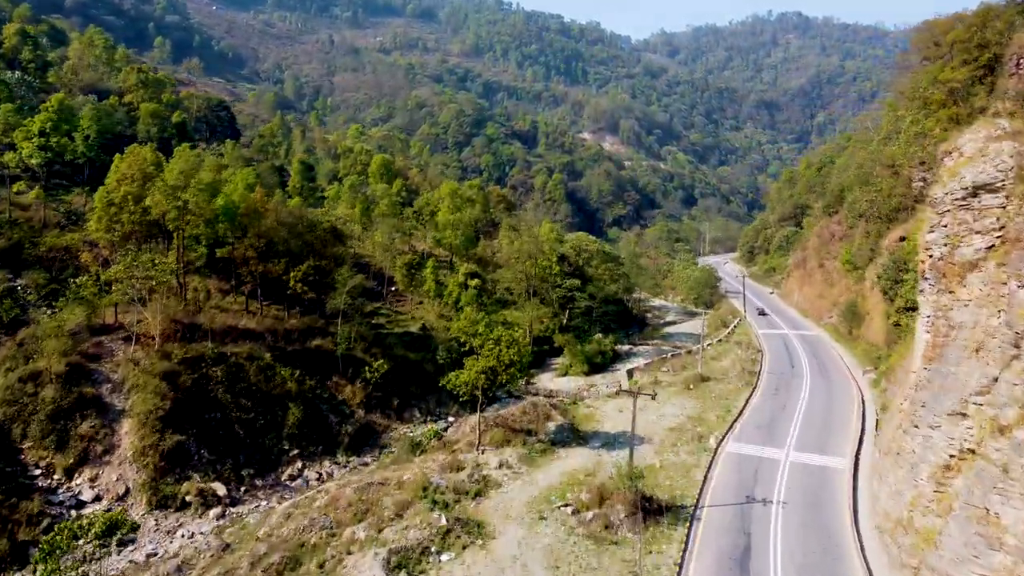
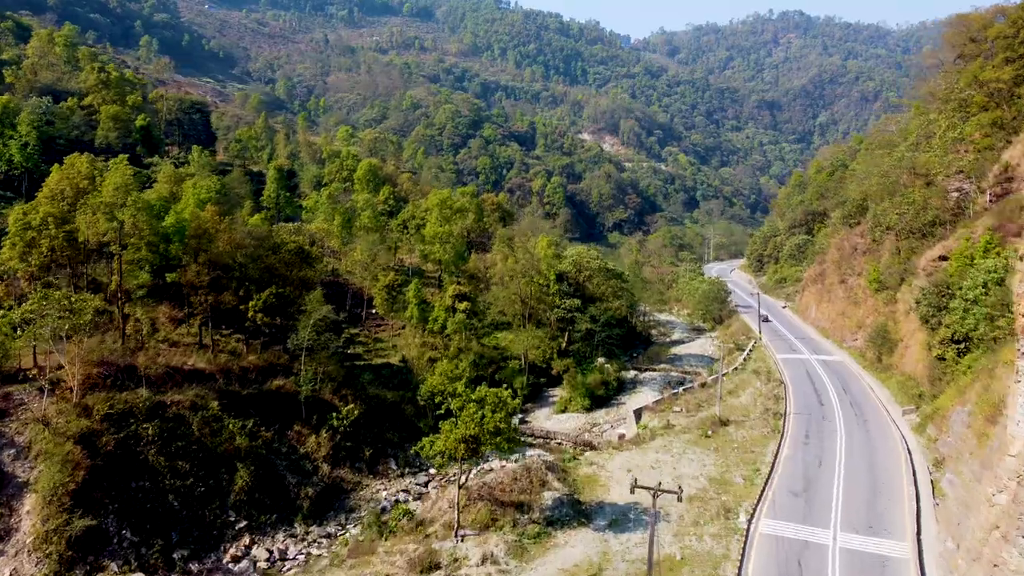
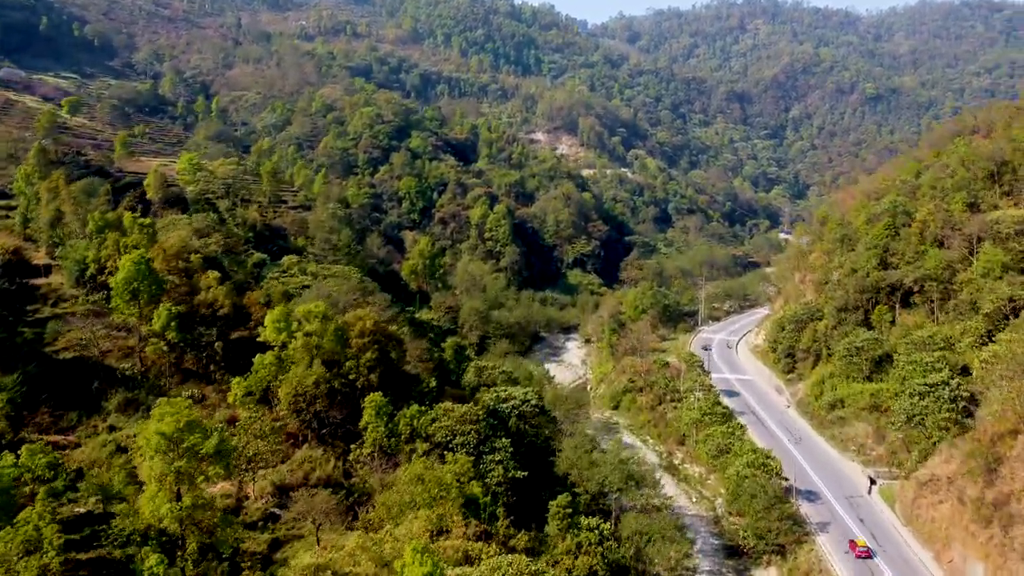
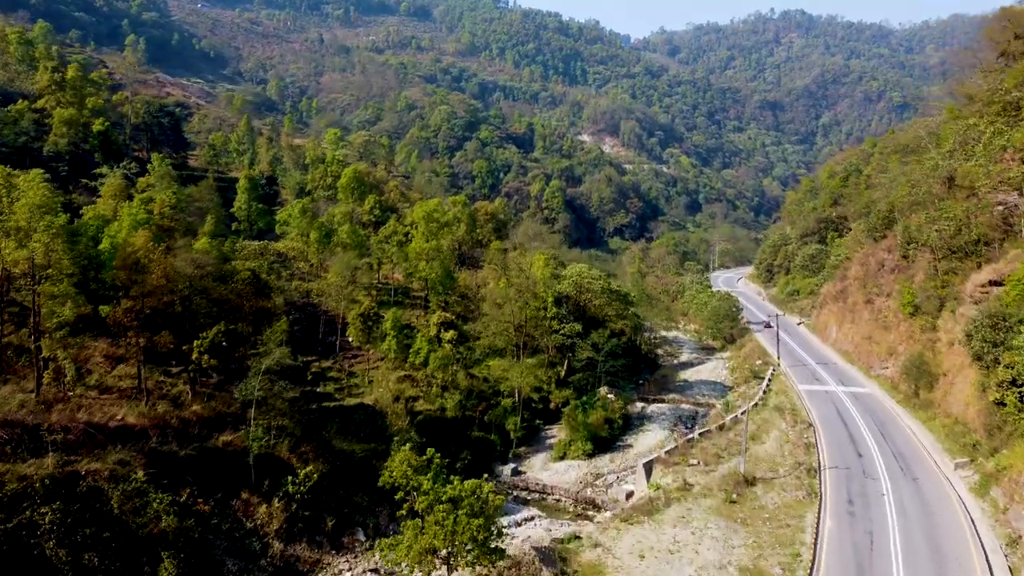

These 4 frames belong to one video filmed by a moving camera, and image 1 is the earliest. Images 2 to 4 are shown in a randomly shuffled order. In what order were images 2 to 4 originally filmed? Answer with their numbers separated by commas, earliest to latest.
2, 4, 3
